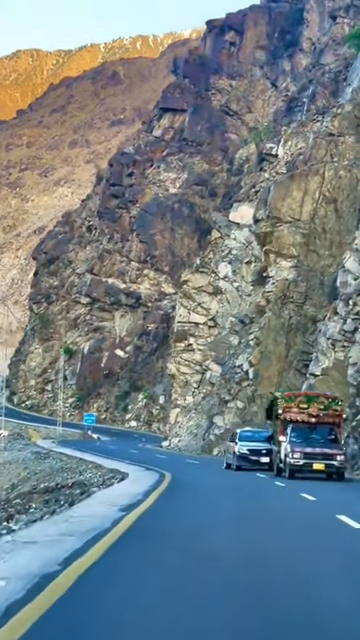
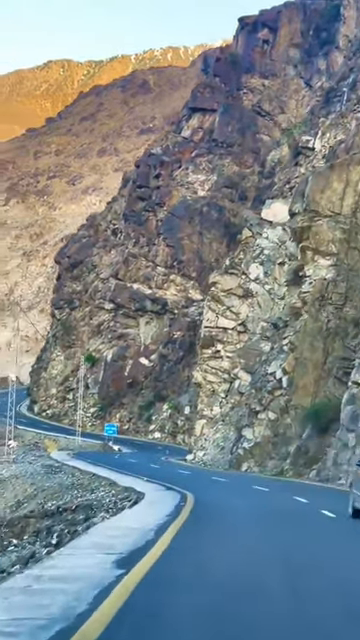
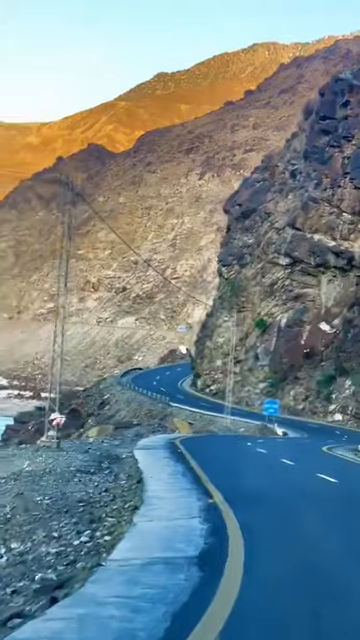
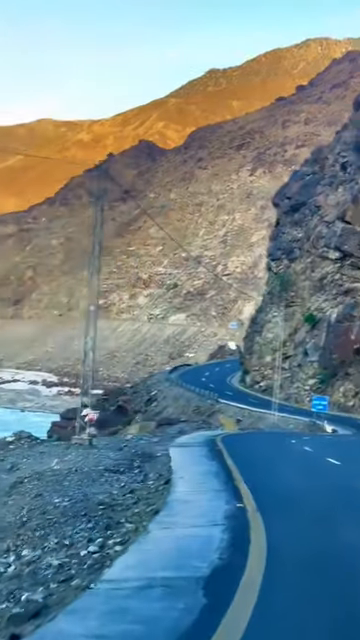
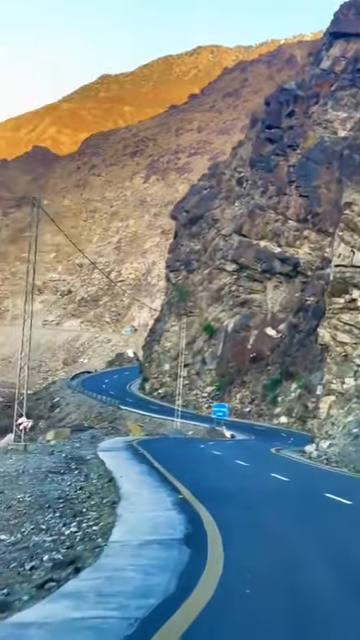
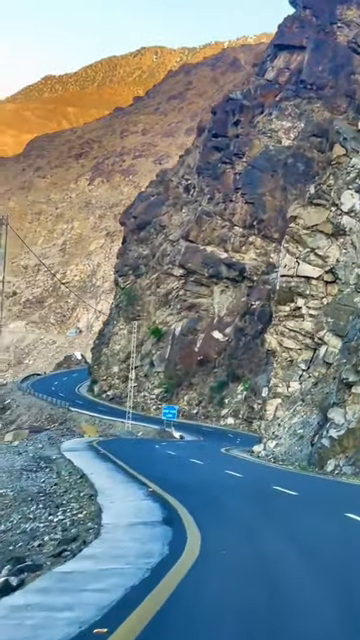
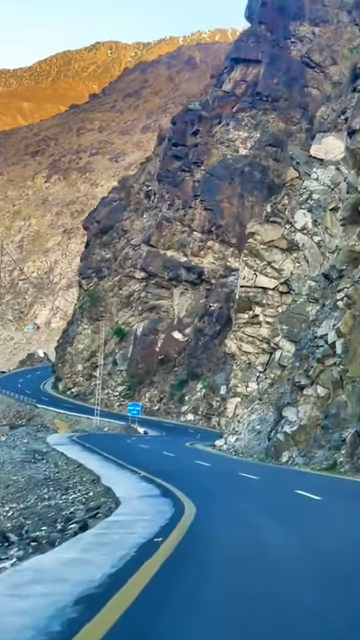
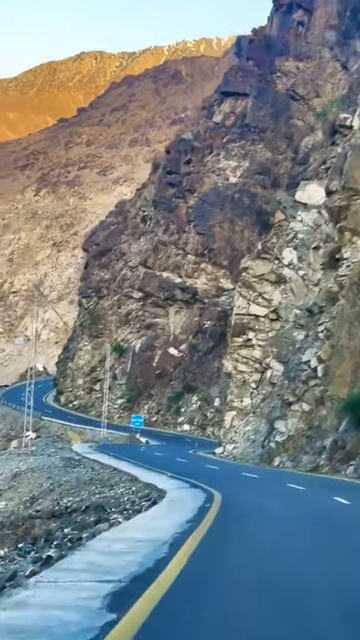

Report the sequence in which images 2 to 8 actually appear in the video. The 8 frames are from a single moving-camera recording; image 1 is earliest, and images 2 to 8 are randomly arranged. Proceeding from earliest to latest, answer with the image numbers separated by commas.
2, 8, 7, 6, 5, 3, 4
